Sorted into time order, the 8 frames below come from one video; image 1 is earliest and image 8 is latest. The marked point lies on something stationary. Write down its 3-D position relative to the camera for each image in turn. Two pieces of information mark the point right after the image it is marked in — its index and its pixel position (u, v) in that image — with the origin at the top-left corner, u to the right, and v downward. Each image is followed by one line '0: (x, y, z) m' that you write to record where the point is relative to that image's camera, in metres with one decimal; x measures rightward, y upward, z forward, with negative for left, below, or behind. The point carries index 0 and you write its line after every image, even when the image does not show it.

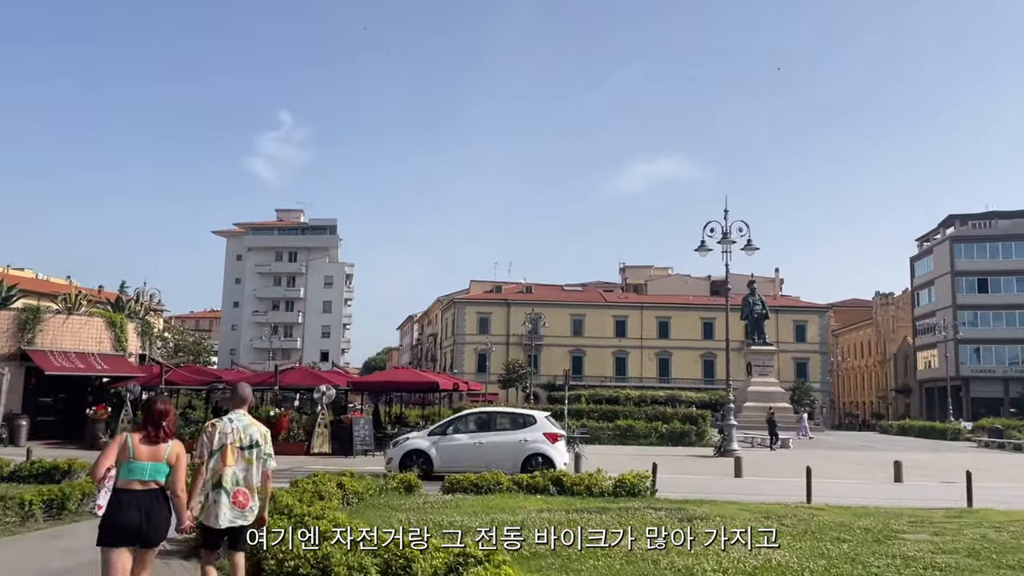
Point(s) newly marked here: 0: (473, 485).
0: (-0.6, -3.2, +13.4) m
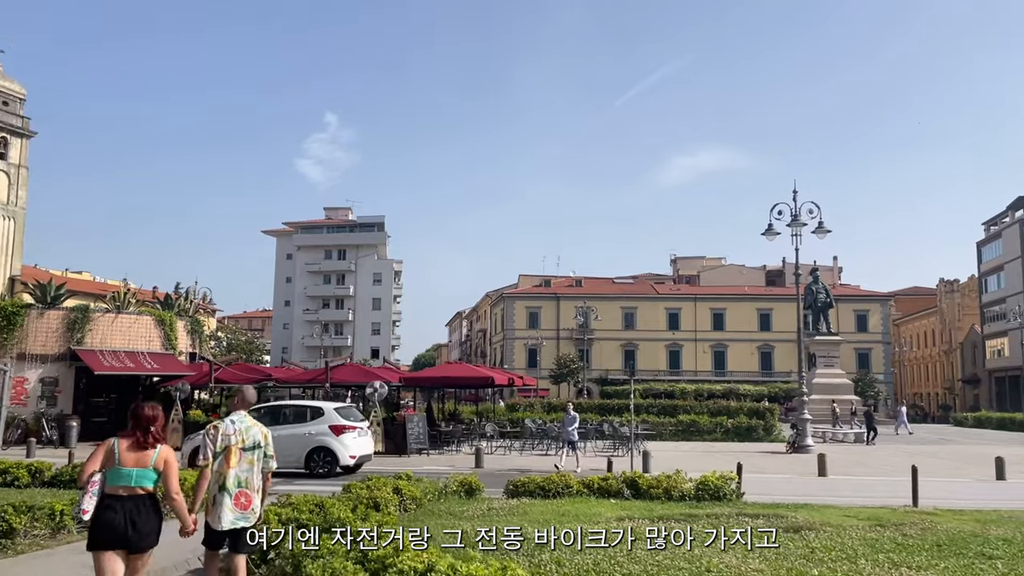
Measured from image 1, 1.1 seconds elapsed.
0: (+0.4, -3.0, +12.2) m
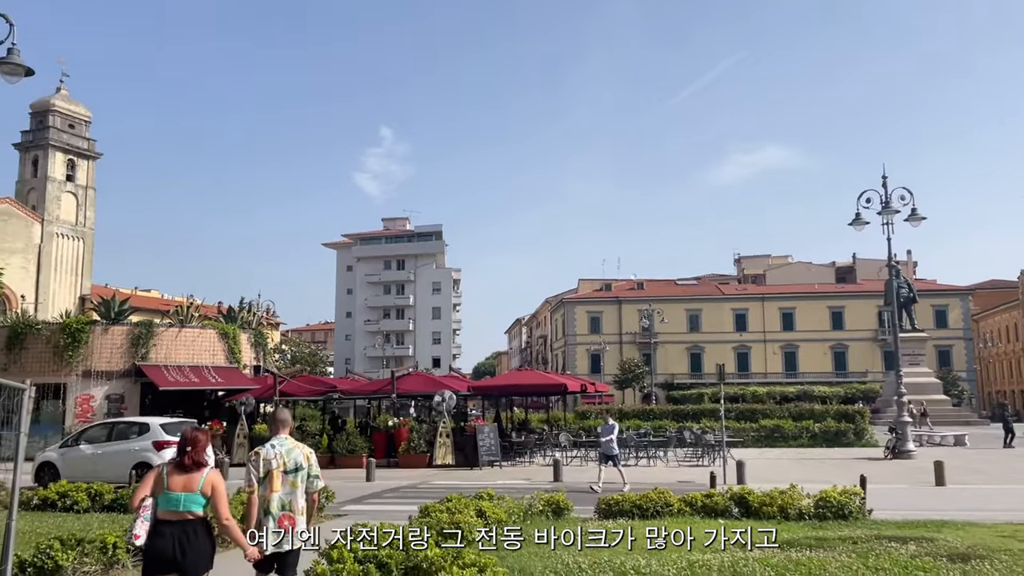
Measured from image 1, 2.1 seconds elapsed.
0: (+1.7, -2.9, +10.9) m
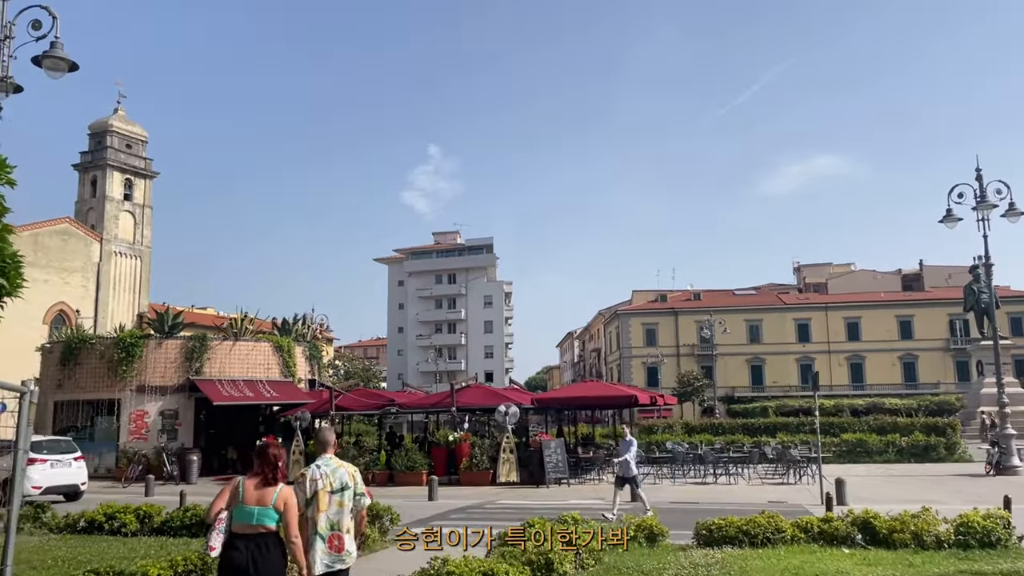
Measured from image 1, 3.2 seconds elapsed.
0: (+2.7, -2.8, +9.6) m
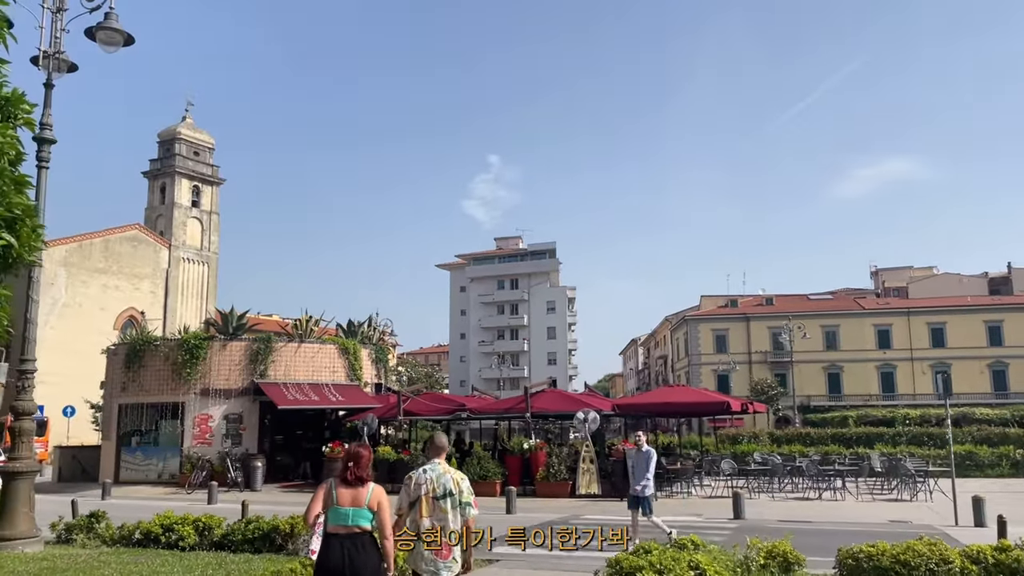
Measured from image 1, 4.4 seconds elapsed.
0: (+3.7, -2.7, +7.9) m
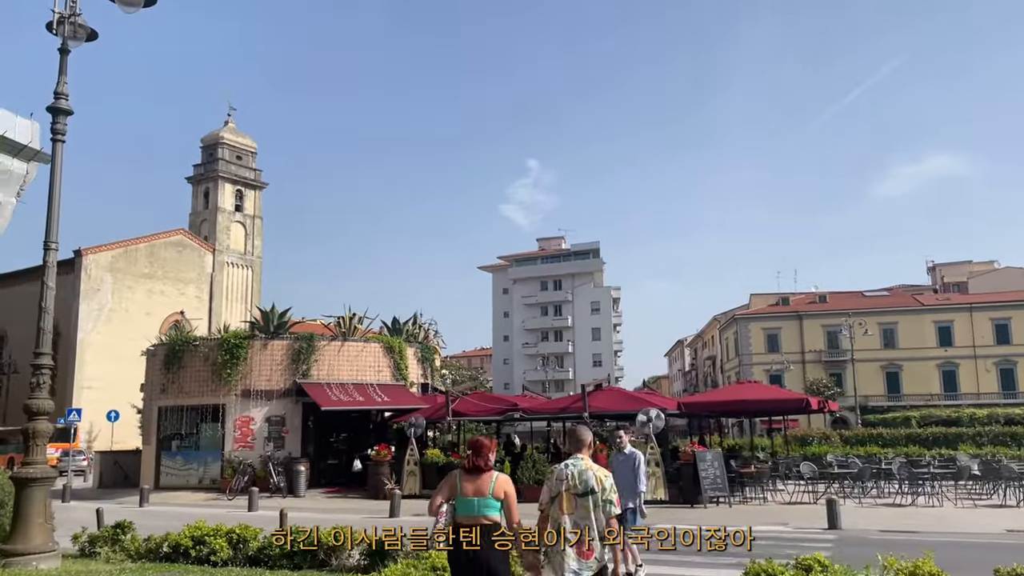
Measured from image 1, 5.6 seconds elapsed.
0: (+4.4, -2.3, +6.4) m
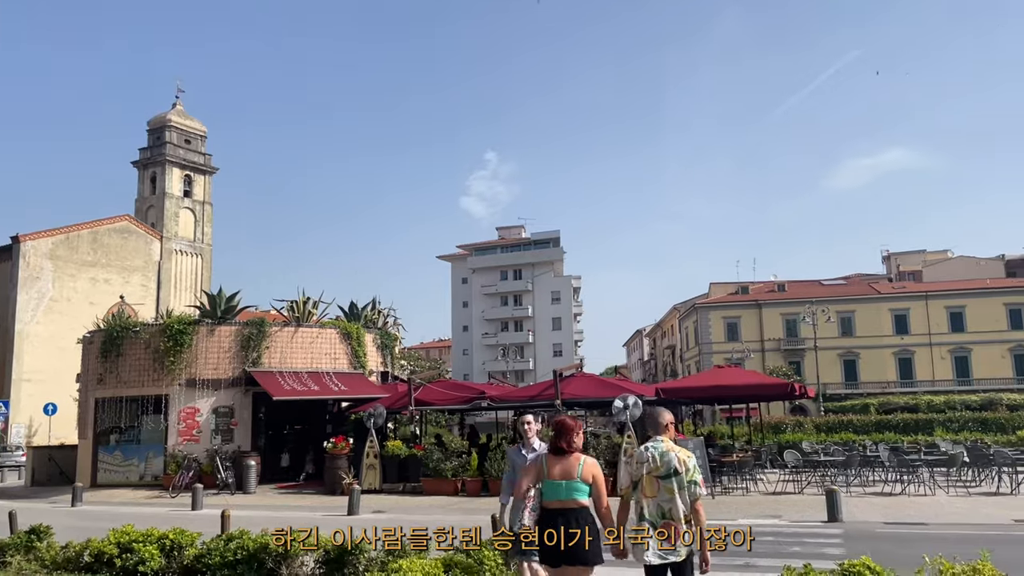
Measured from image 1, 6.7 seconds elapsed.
0: (+4.4, -2.0, +5.4) m
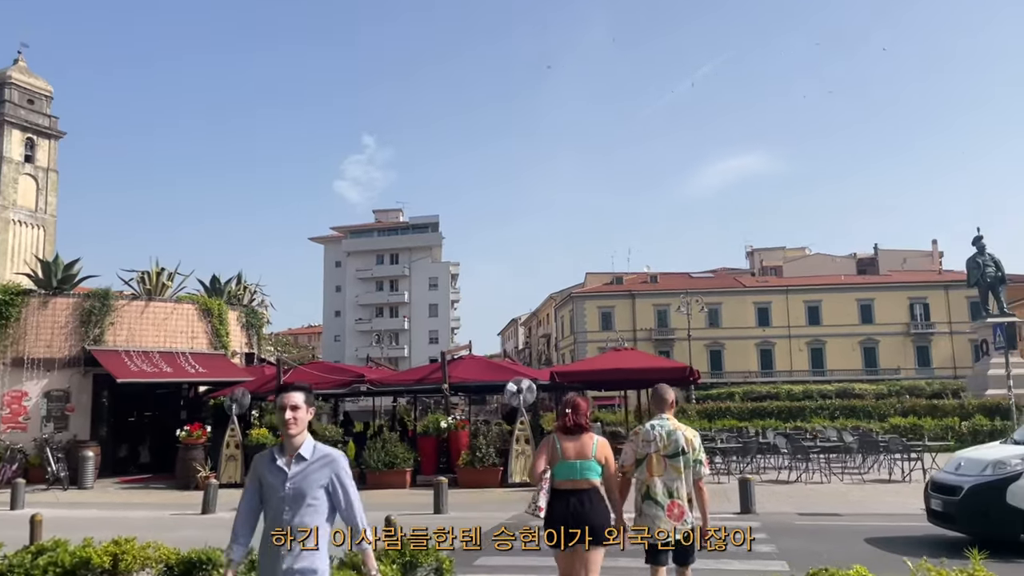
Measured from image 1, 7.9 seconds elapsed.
0: (+3.9, -1.8, +4.7) m
